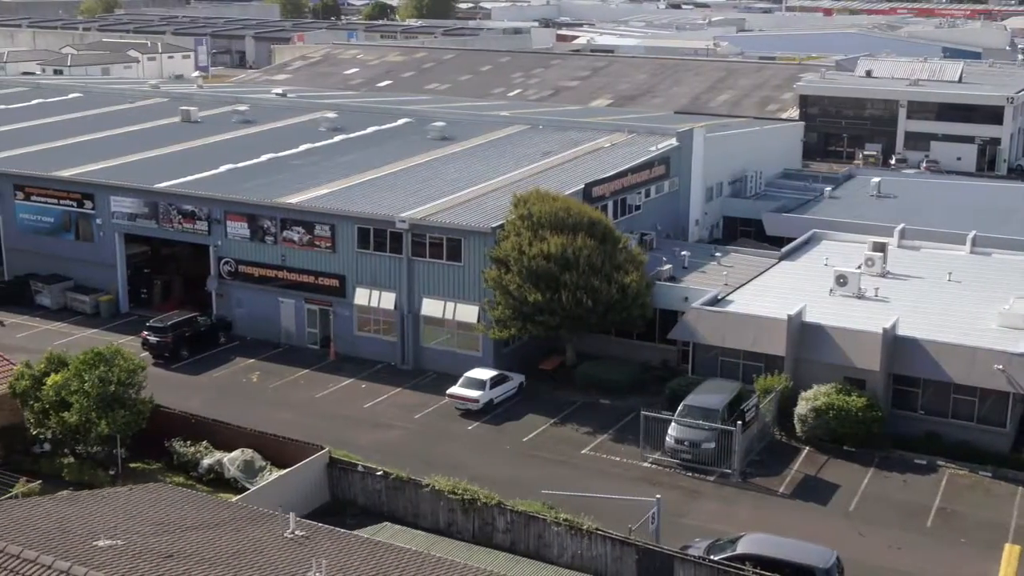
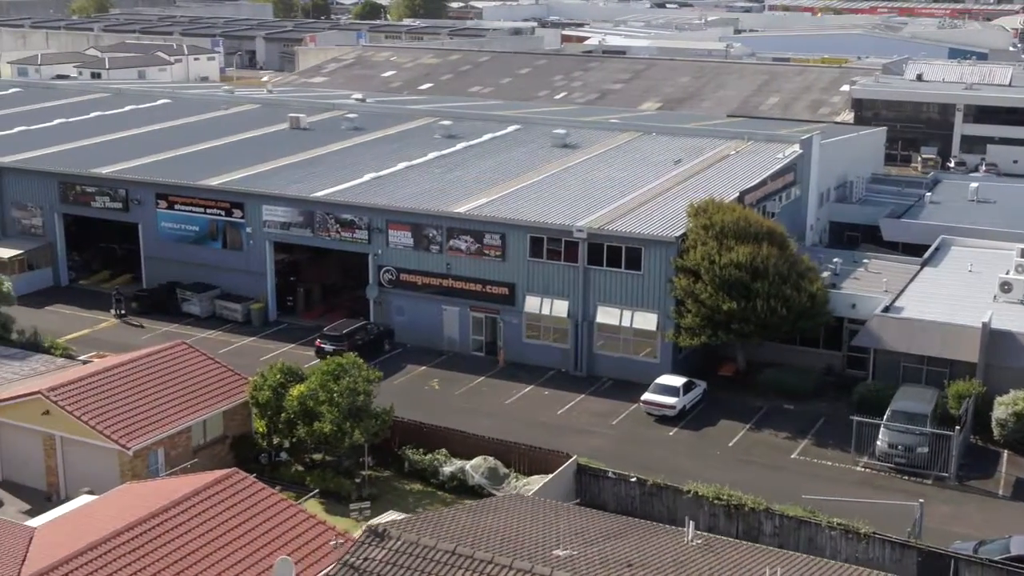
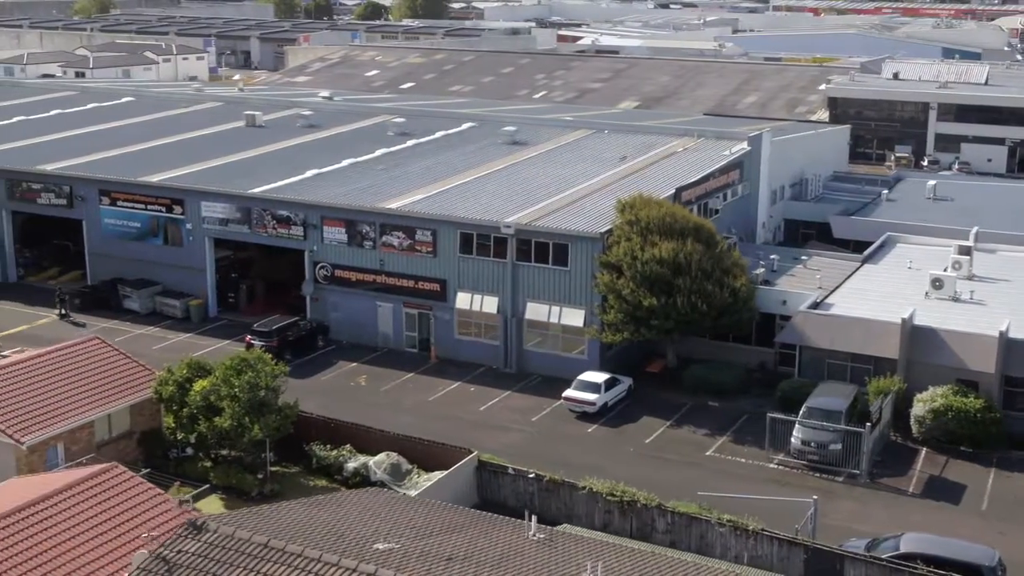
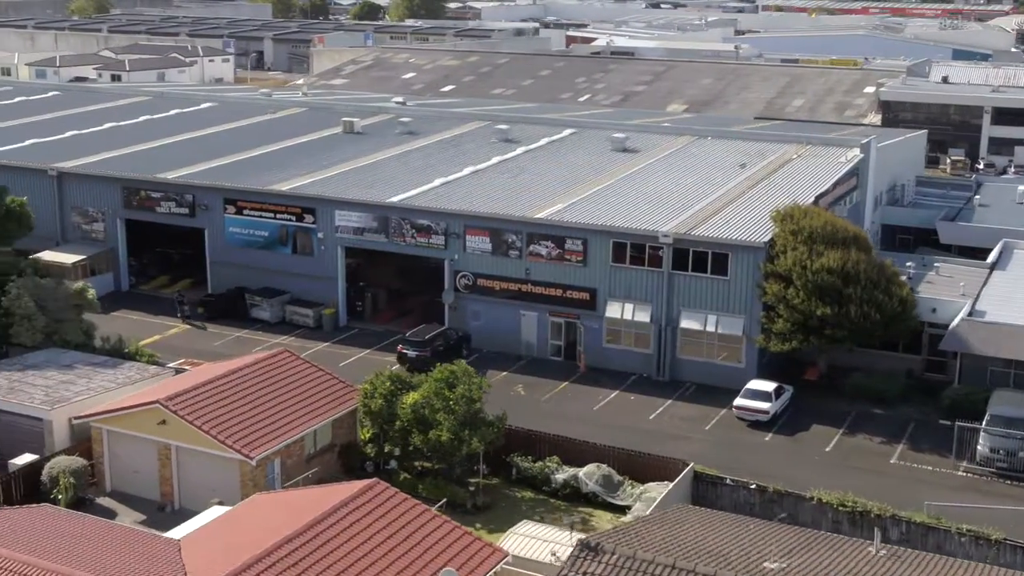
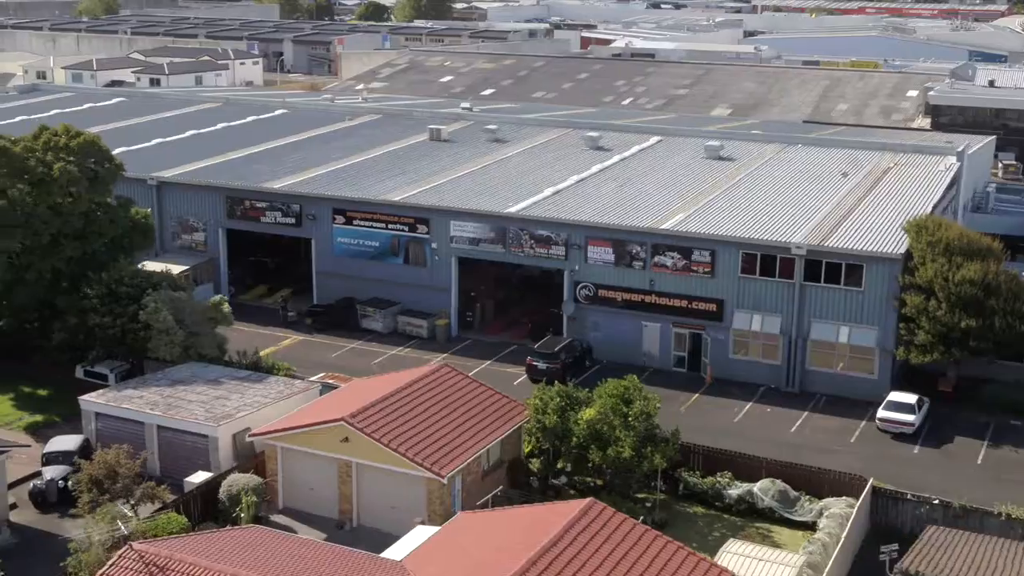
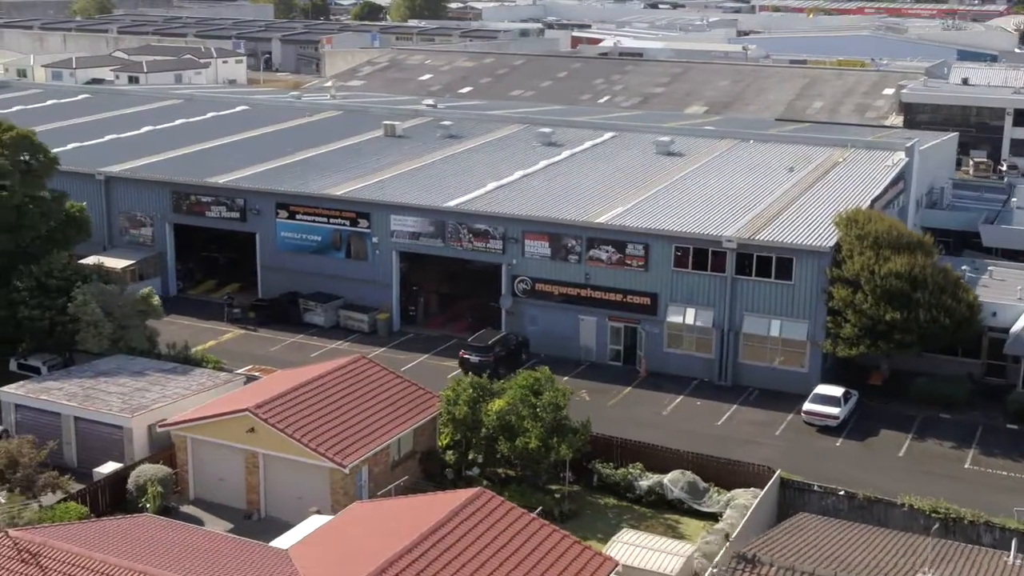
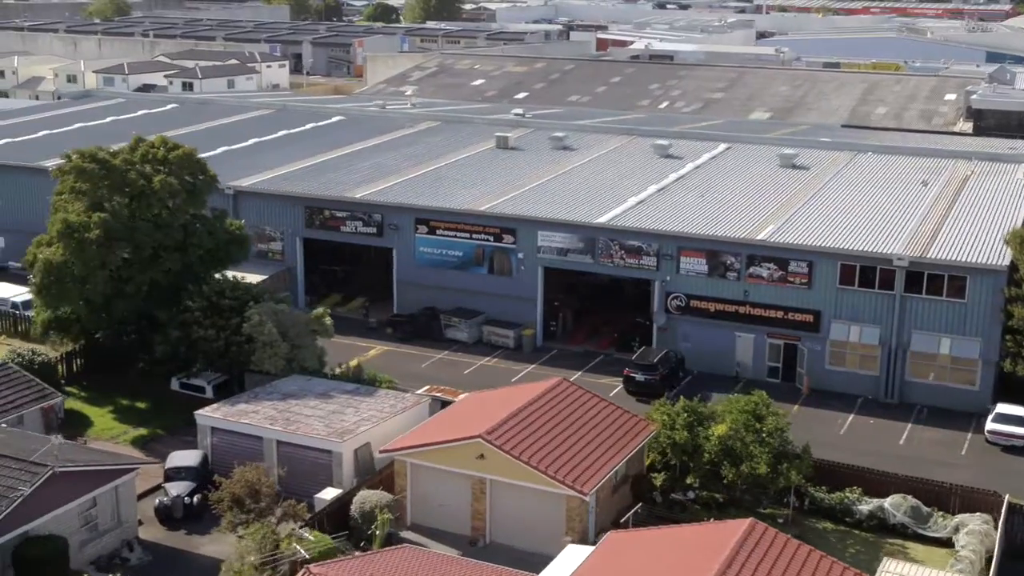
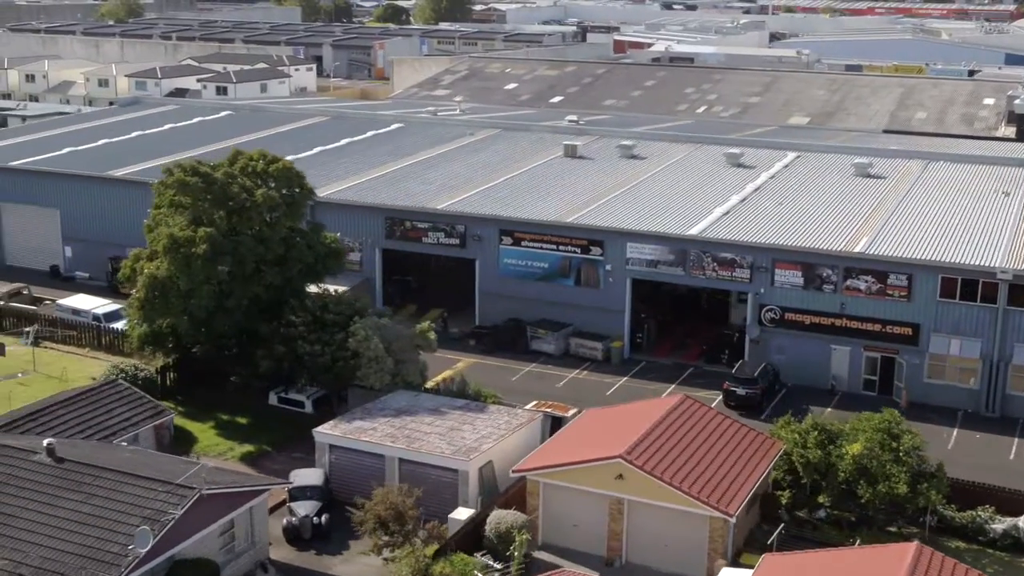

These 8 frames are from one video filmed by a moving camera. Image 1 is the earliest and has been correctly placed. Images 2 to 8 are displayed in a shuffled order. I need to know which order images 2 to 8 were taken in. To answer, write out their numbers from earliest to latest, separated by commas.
3, 2, 4, 6, 5, 7, 8
